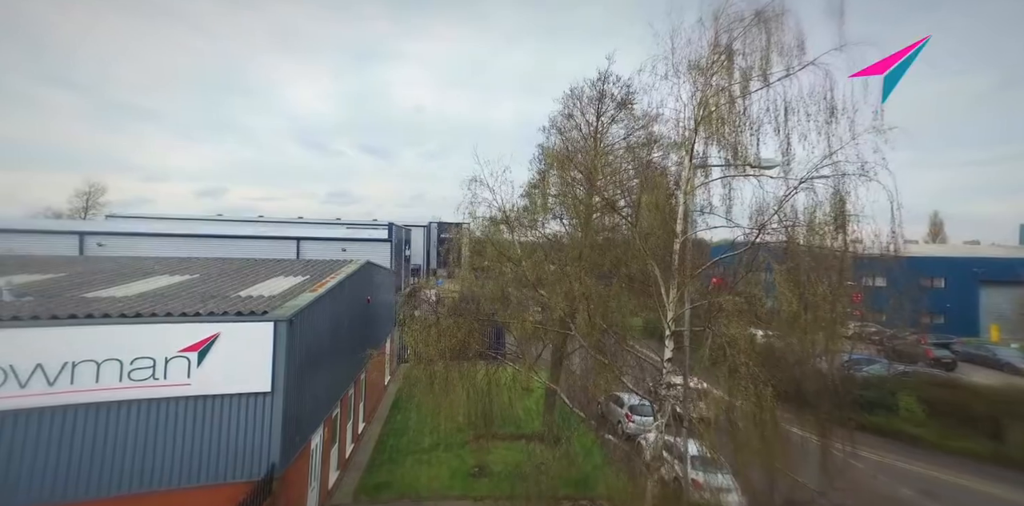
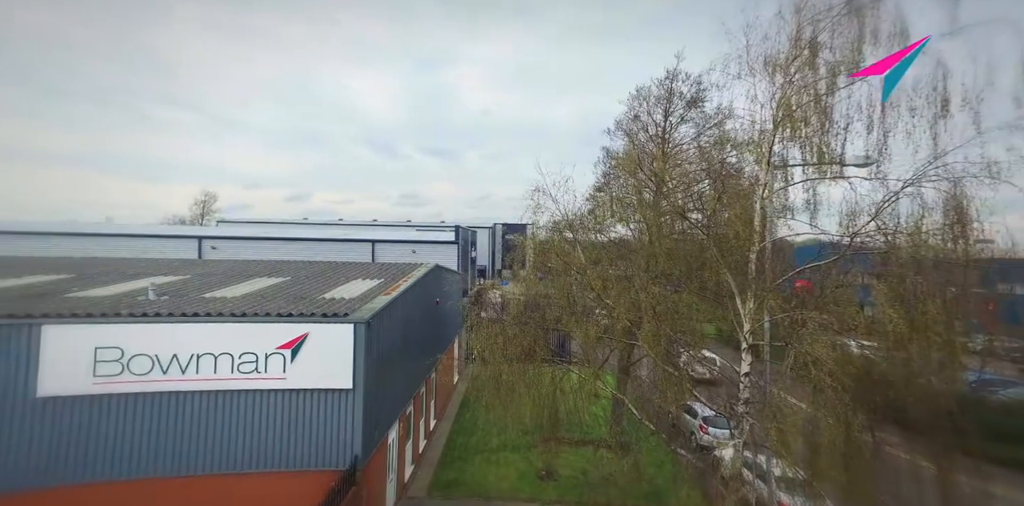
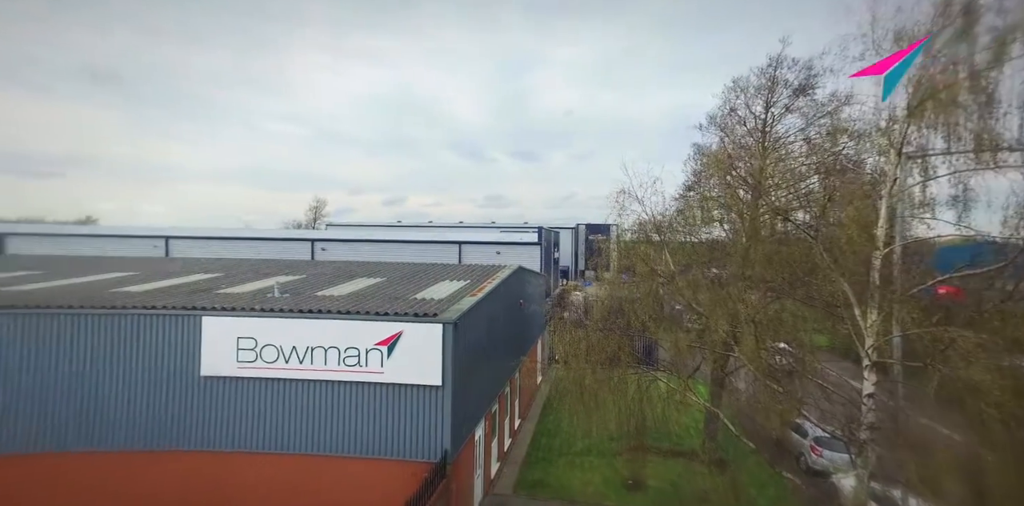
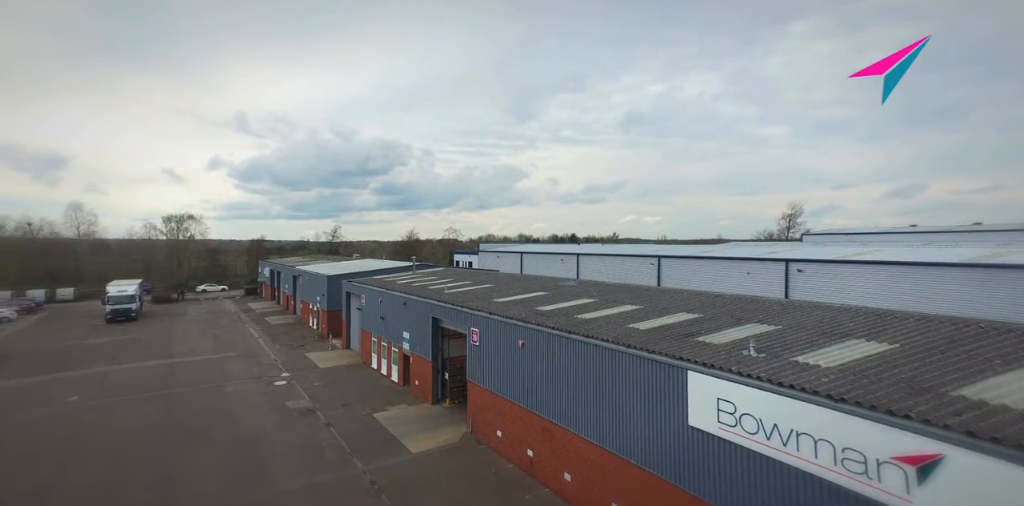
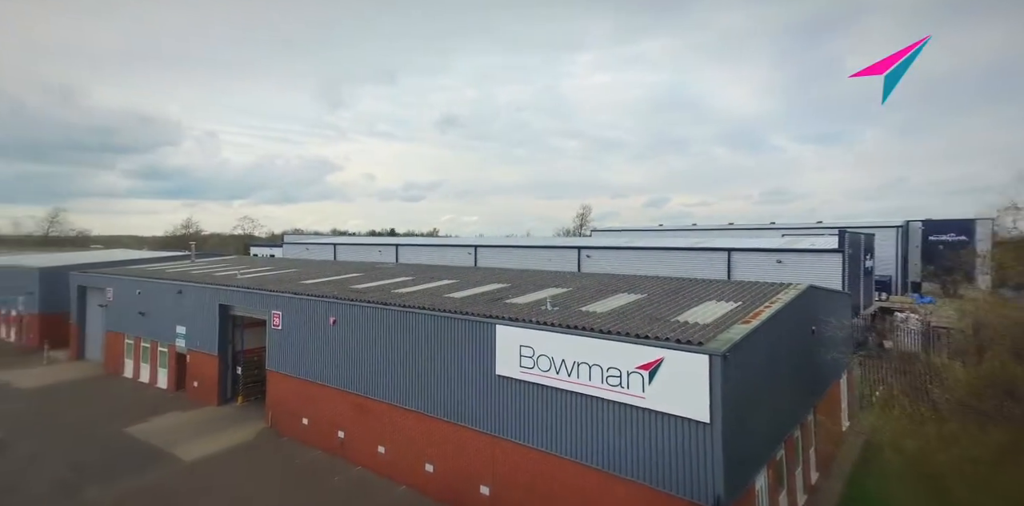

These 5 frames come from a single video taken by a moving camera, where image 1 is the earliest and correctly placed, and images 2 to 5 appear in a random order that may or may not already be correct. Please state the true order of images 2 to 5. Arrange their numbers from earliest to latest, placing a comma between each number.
2, 3, 5, 4
